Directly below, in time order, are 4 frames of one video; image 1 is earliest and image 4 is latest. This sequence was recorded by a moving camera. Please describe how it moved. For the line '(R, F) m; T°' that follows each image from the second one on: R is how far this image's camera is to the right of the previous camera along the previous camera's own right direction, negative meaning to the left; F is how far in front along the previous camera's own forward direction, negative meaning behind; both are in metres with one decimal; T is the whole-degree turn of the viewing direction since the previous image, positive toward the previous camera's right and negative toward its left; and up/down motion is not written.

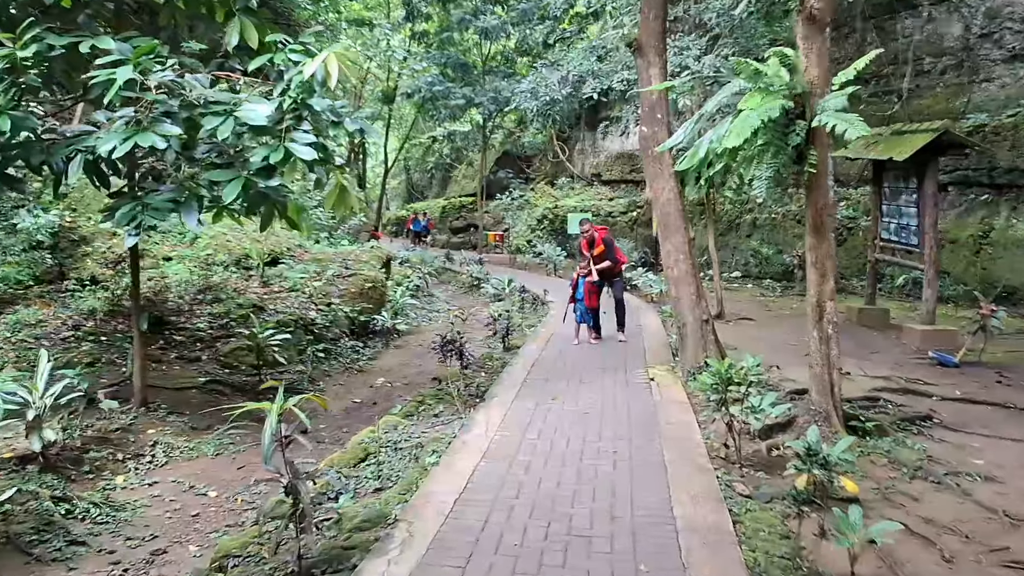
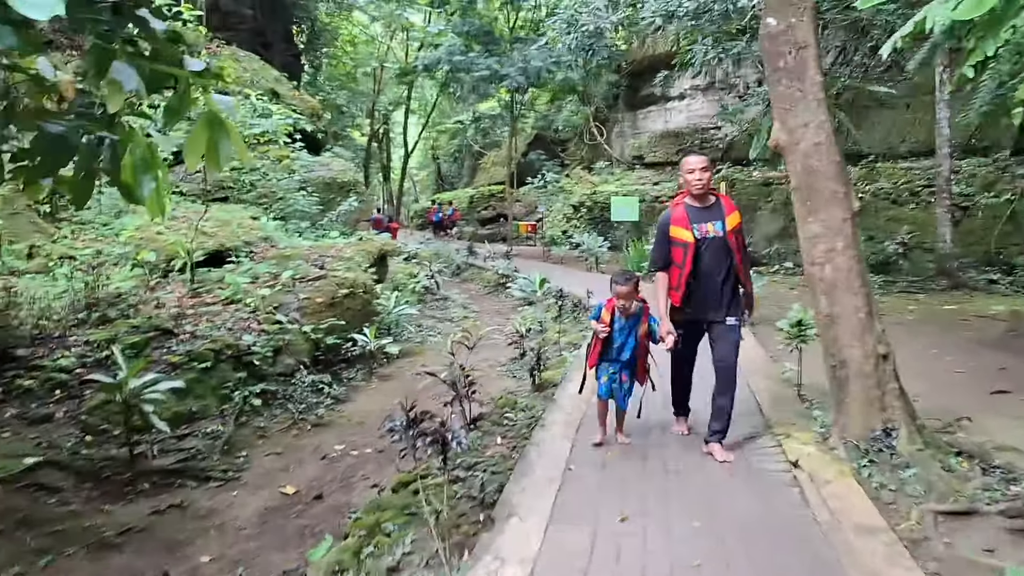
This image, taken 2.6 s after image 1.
(0.0, +3.2) m; -2°
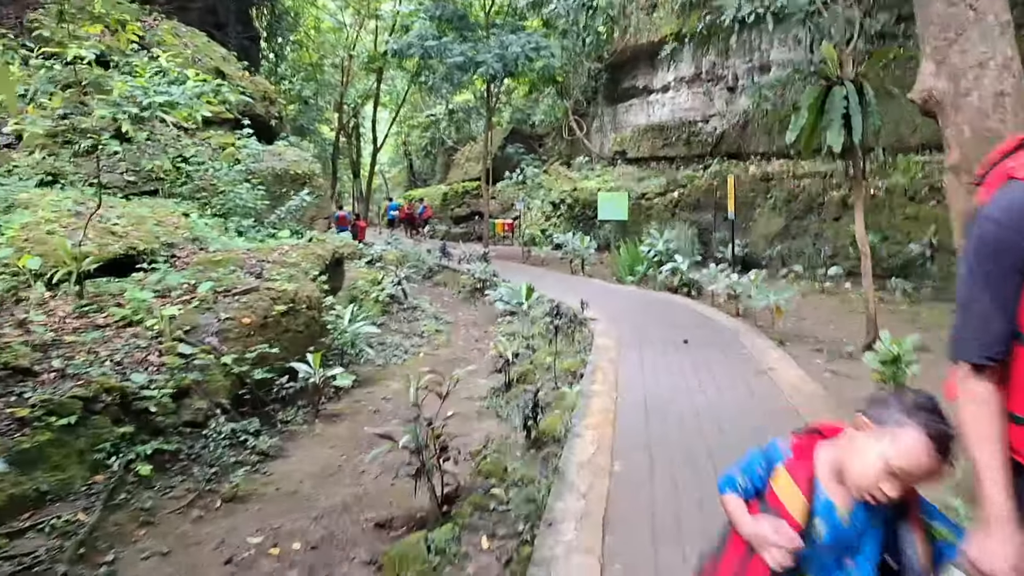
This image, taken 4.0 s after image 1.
(-0.1, +1.7) m; +2°
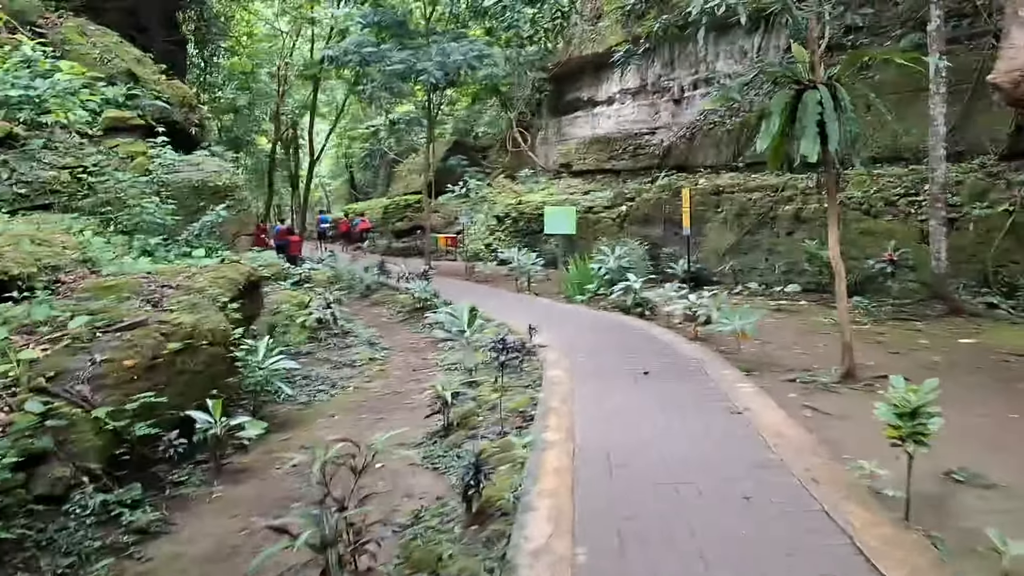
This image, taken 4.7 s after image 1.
(0.0, +0.9) m; +4°
